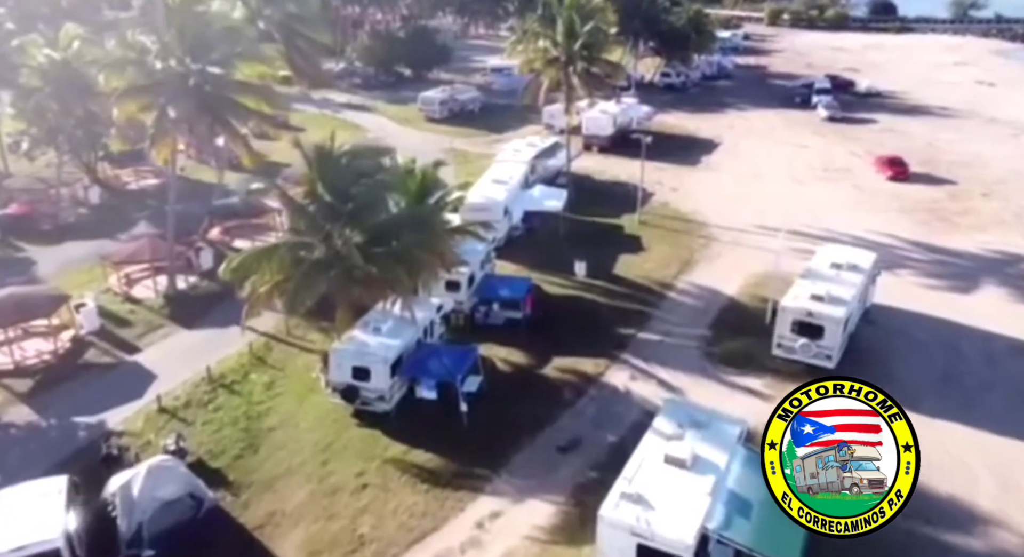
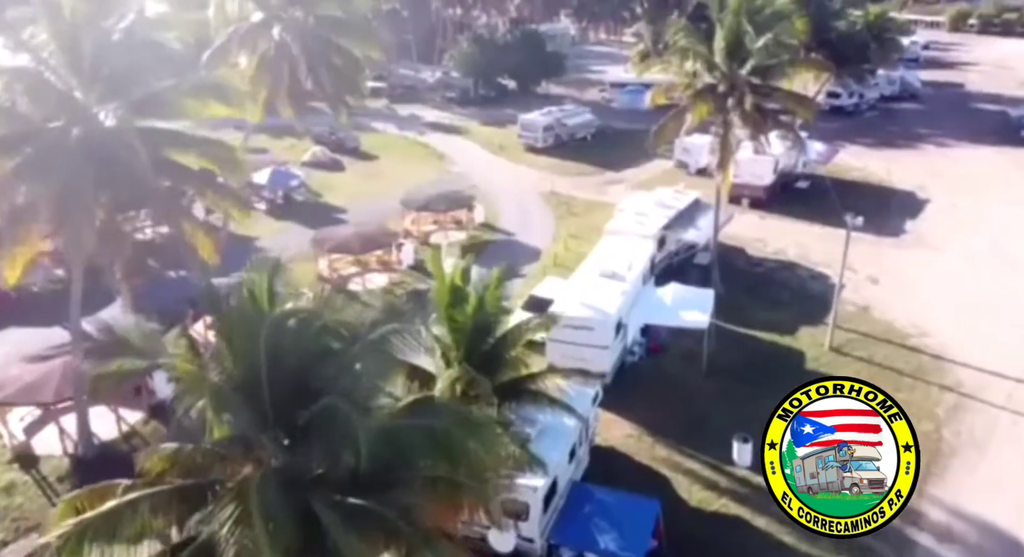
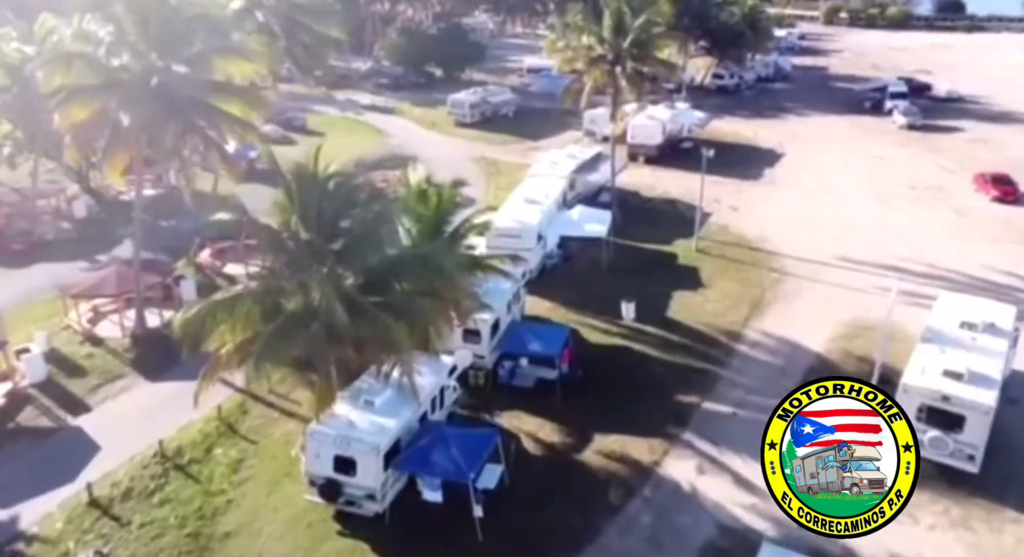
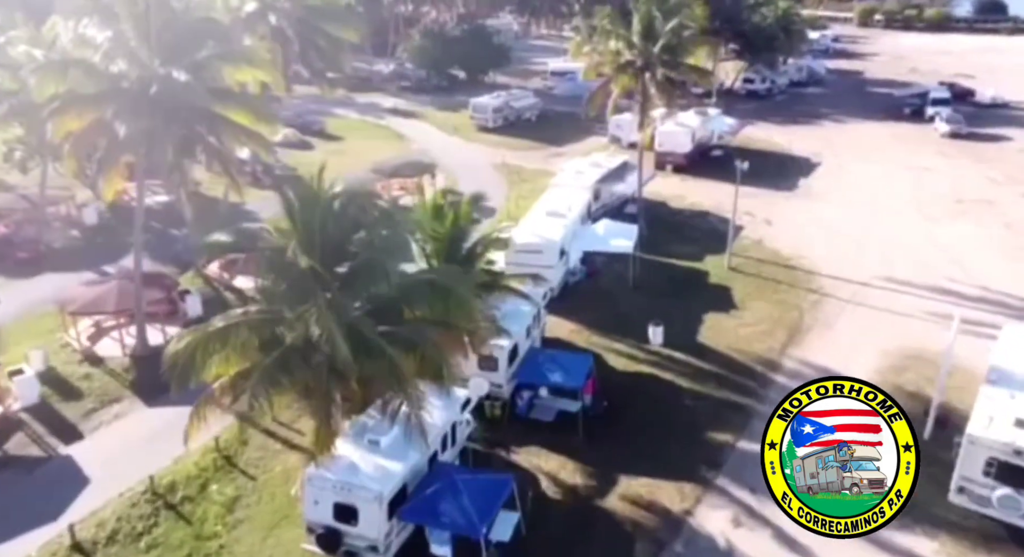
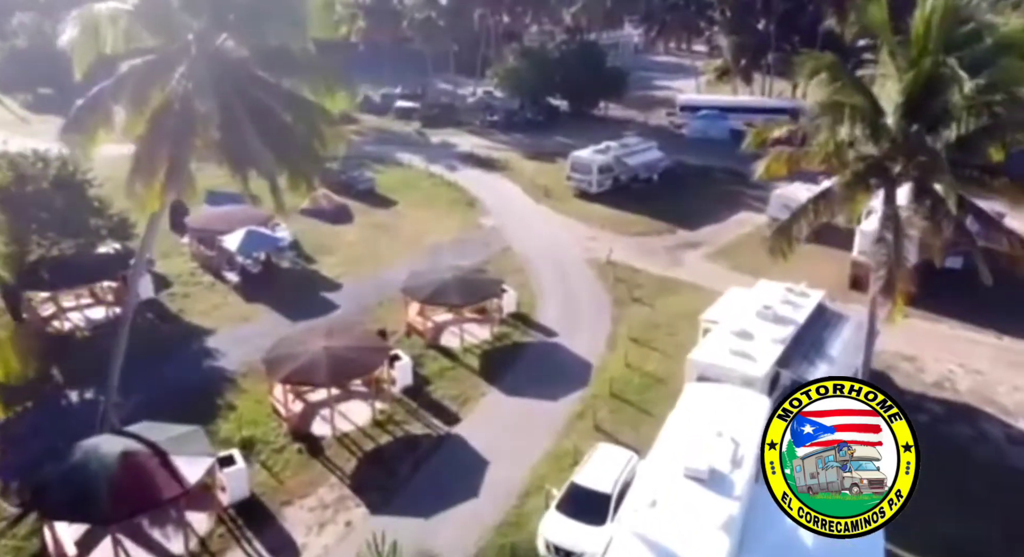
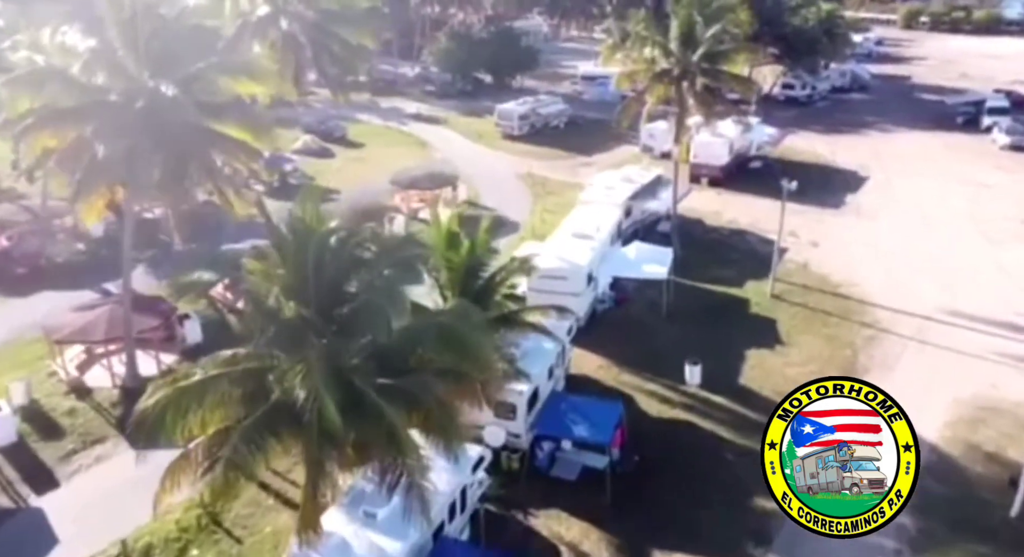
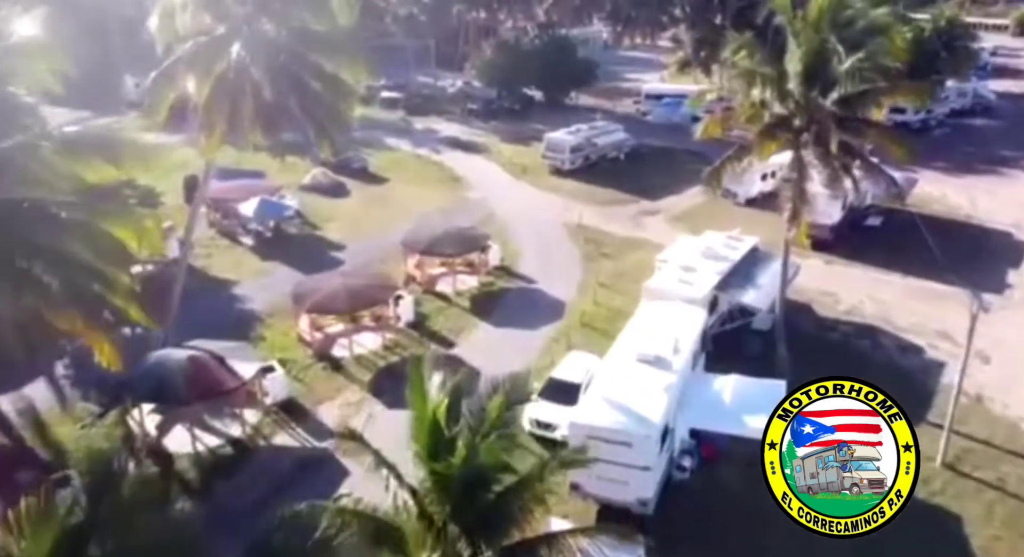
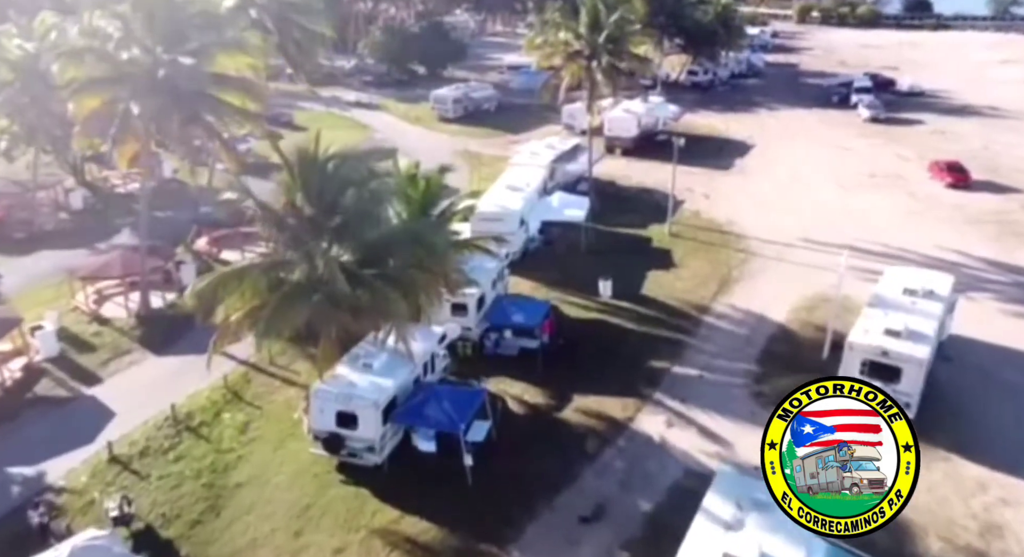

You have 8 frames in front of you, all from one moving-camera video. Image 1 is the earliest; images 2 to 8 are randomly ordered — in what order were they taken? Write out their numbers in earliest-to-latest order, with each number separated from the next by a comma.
8, 3, 4, 6, 2, 7, 5
